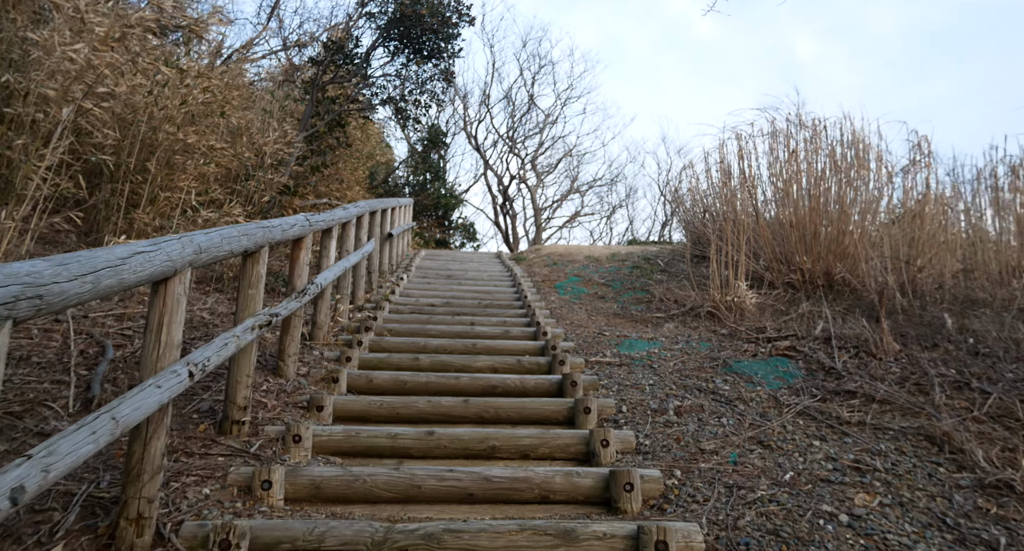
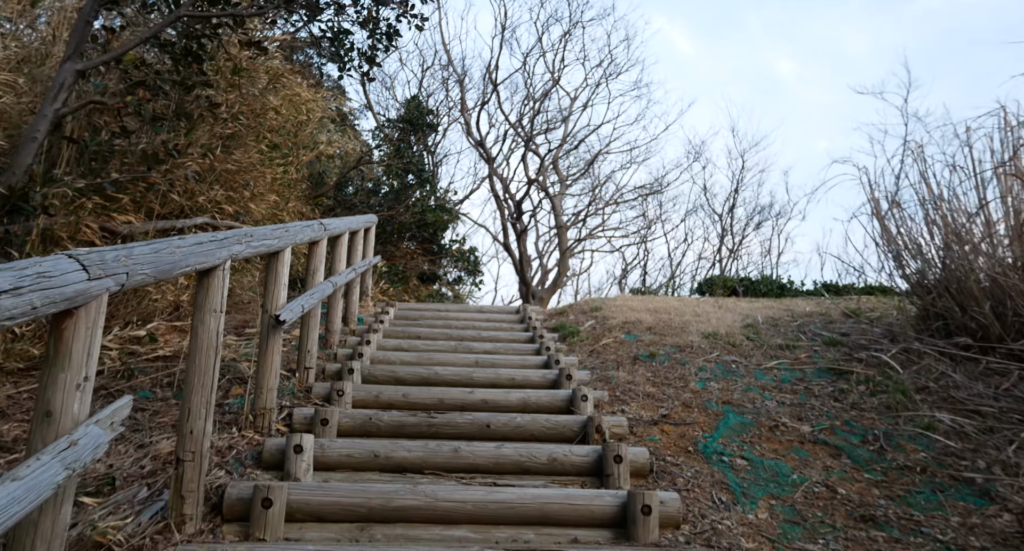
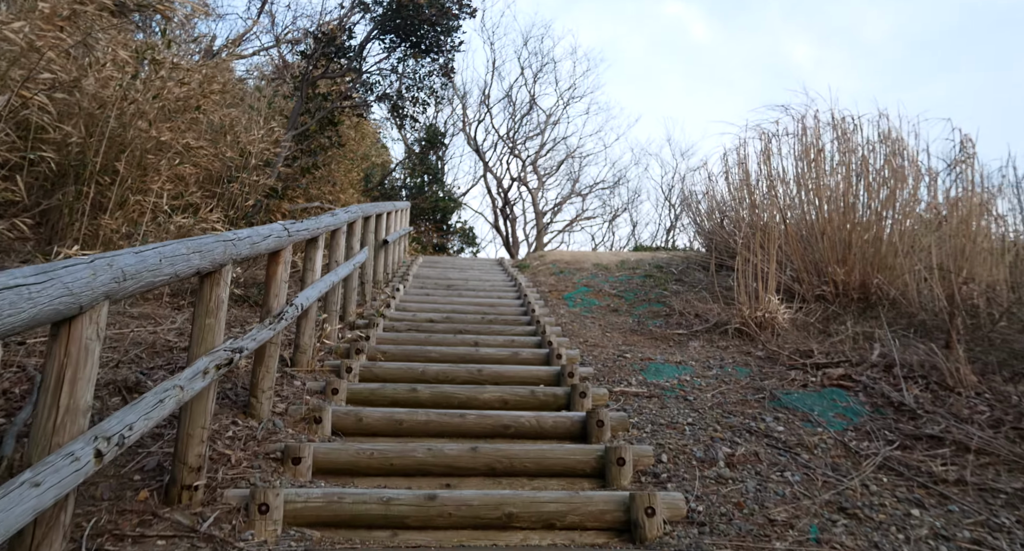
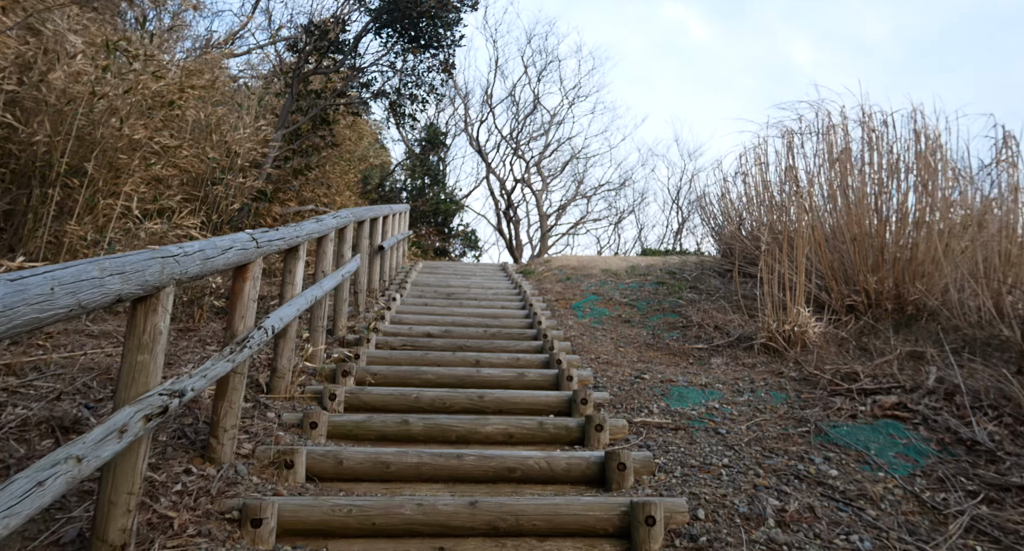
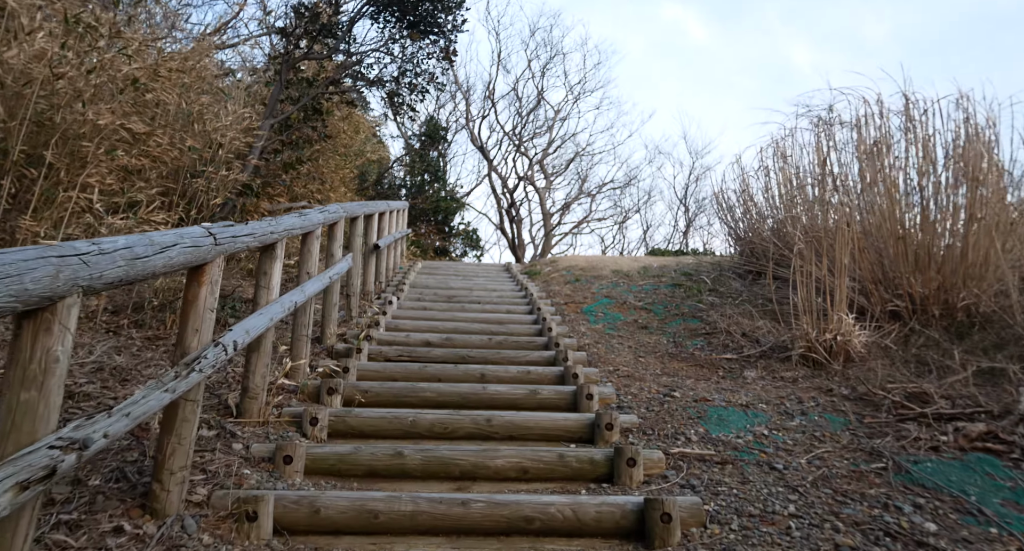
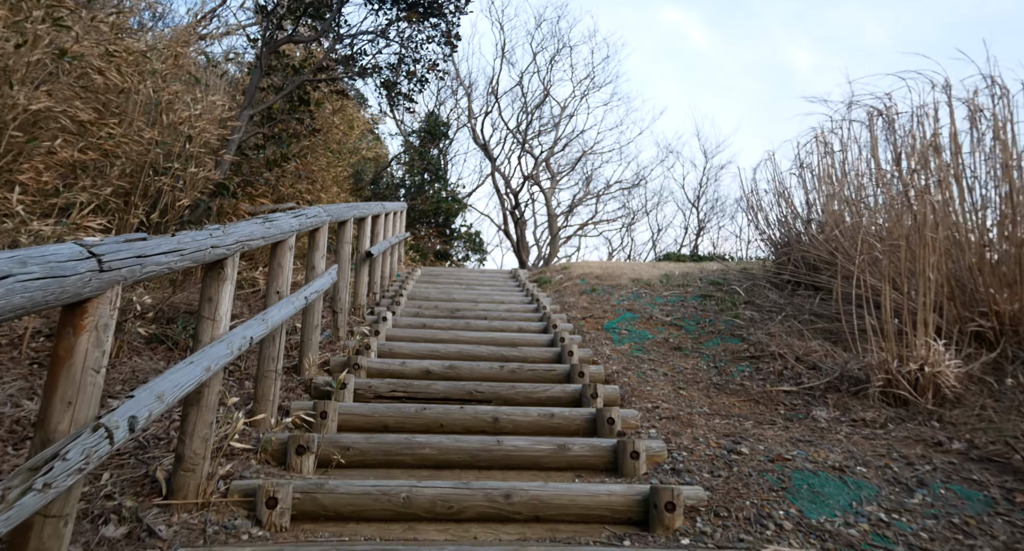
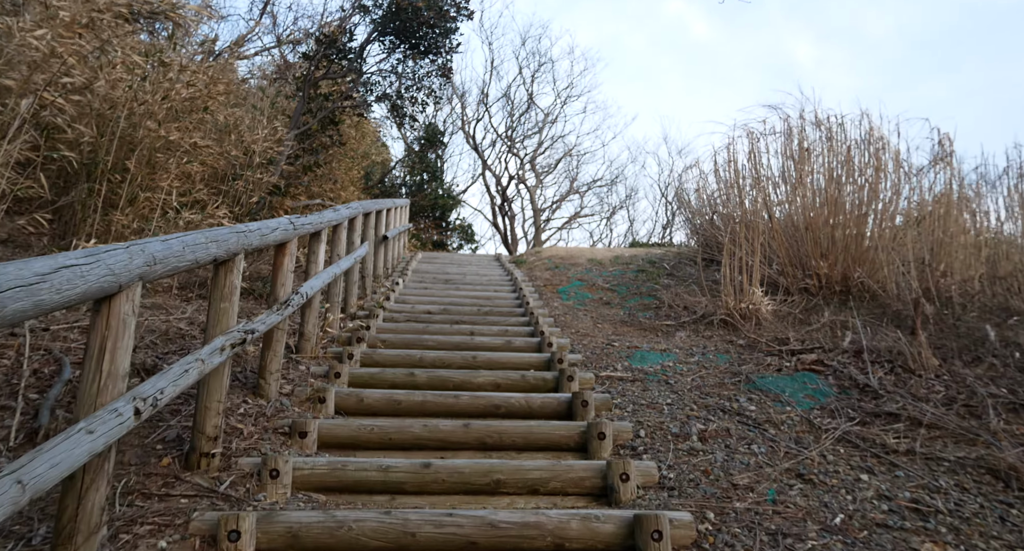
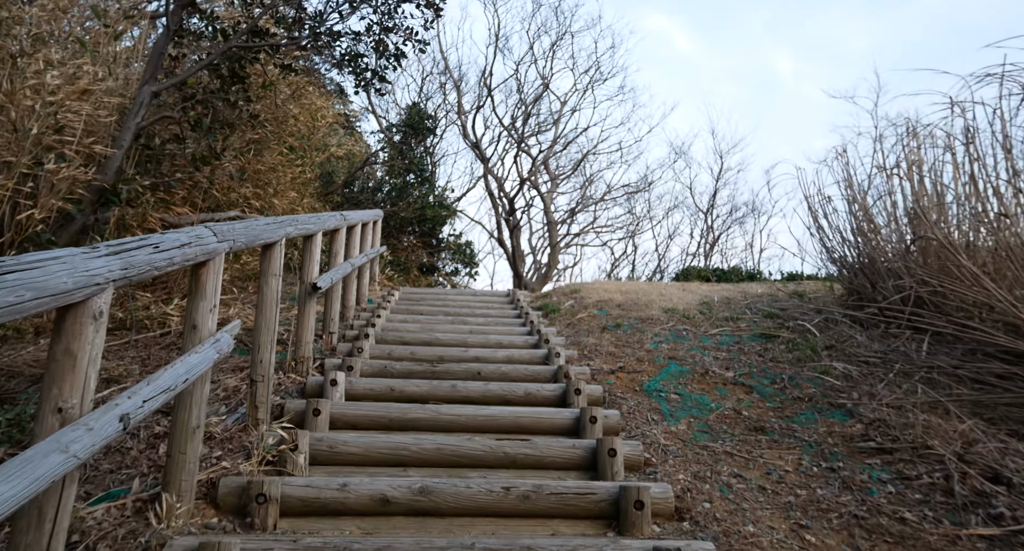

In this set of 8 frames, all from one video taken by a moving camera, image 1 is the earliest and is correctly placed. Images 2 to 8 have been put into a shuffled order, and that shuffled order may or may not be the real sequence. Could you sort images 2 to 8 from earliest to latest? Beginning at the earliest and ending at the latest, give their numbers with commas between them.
7, 3, 4, 5, 6, 8, 2
